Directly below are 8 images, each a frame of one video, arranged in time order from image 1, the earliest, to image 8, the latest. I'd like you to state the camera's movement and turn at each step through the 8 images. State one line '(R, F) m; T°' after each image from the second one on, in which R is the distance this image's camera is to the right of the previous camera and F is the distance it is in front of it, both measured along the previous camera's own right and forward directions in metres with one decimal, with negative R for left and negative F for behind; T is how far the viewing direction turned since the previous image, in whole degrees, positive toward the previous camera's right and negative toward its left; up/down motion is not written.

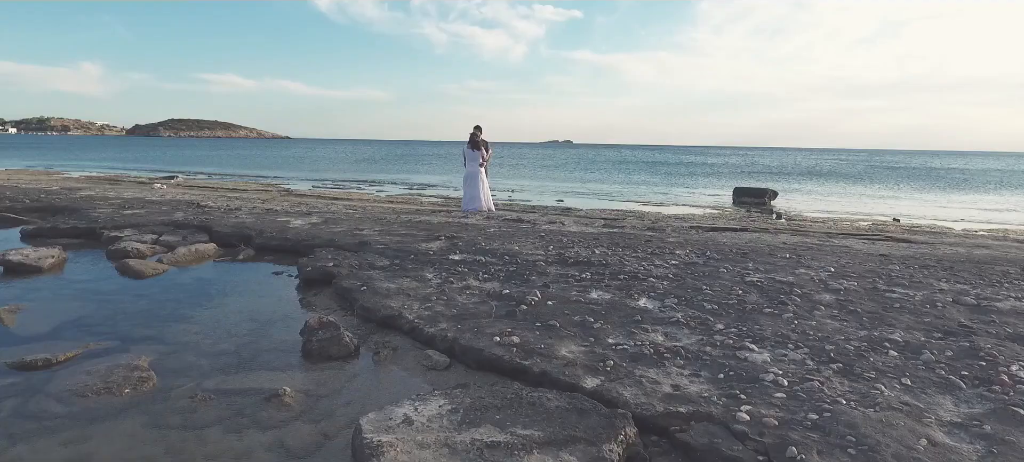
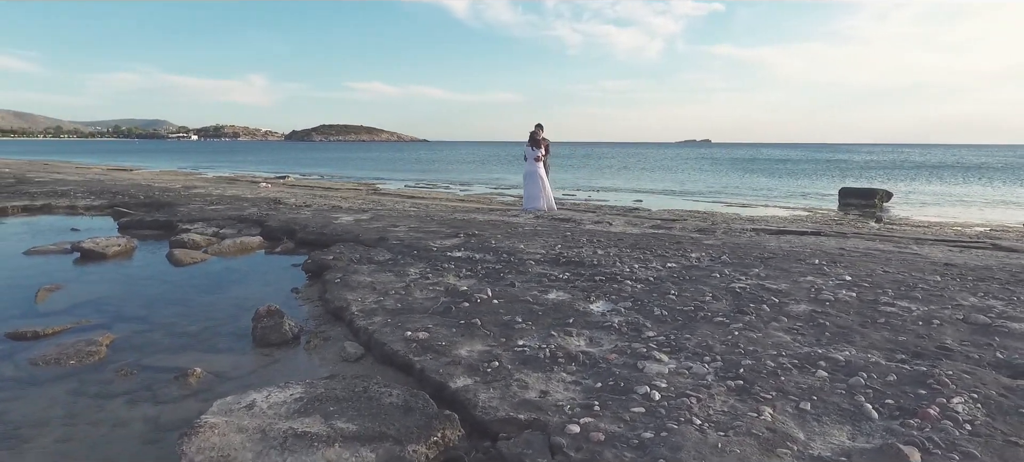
(+1.9, +0.3) m; -12°
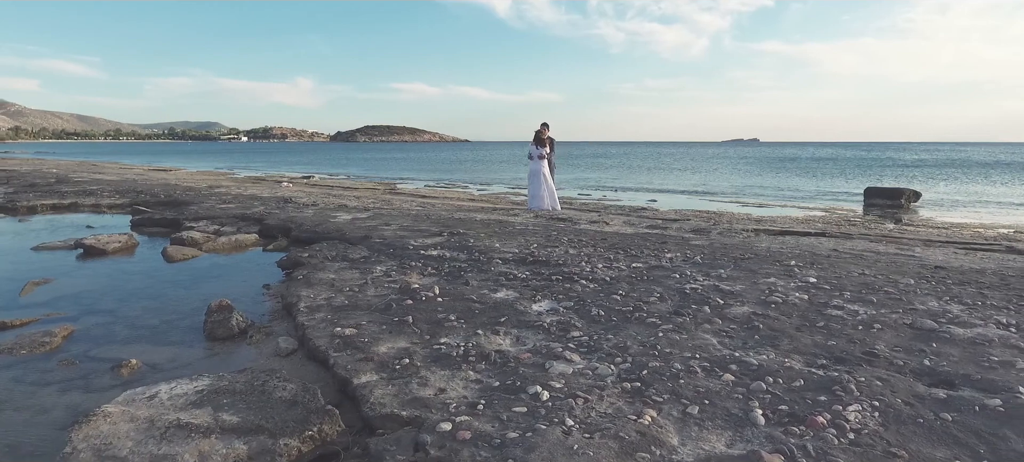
(+1.0, 0.0) m; -4°
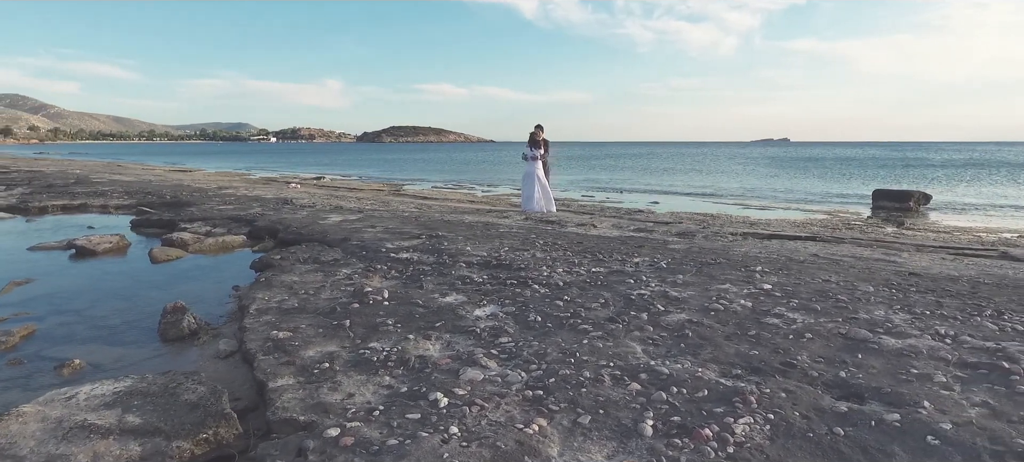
(+0.8, 0.0) m; -2°
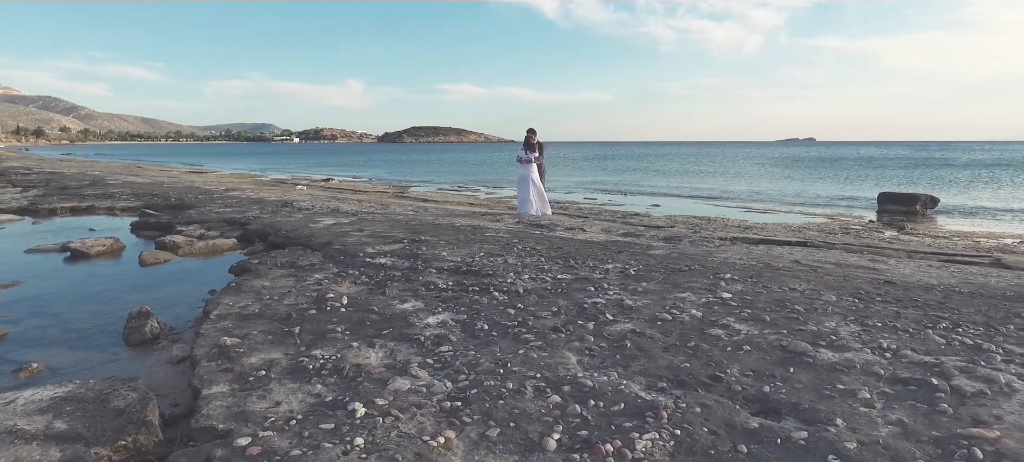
(+0.7, 0.0) m; -2°
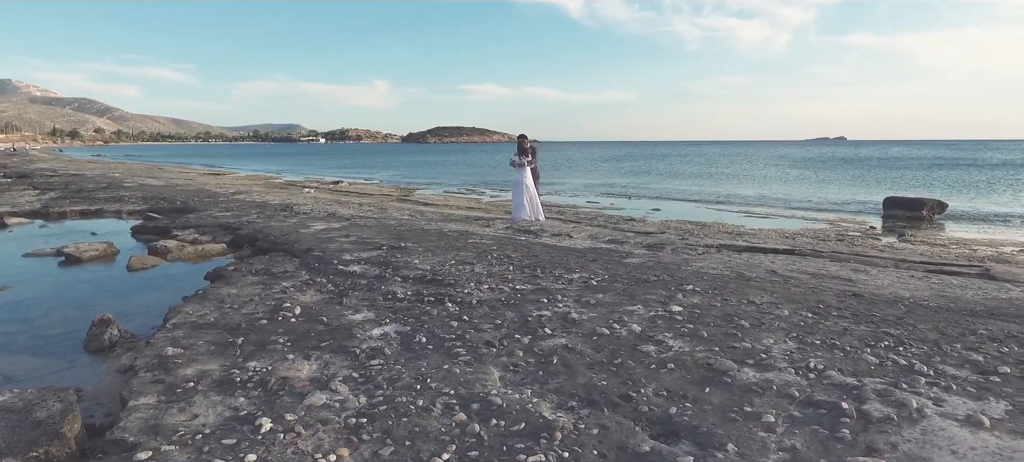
(+0.8, 0.0) m; -2°
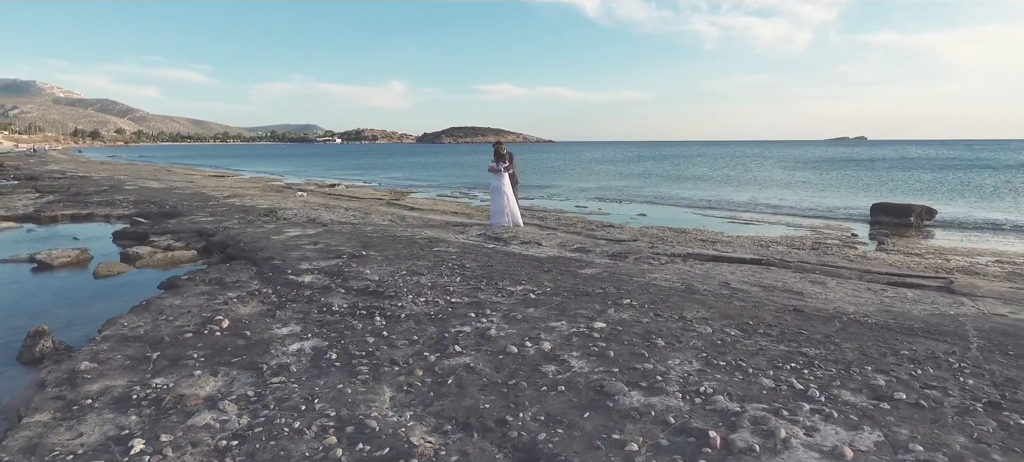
(+1.0, 0.0) m; -2°
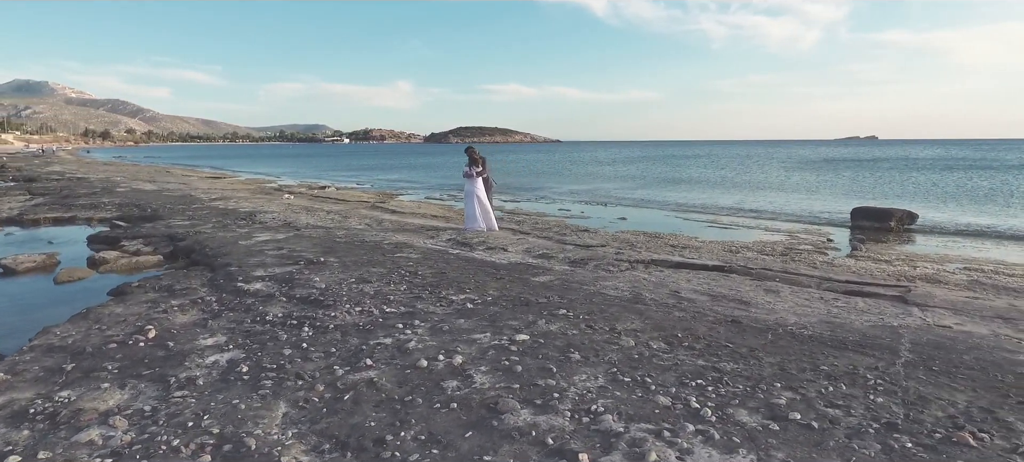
(+0.9, +0.1) m; -1°
